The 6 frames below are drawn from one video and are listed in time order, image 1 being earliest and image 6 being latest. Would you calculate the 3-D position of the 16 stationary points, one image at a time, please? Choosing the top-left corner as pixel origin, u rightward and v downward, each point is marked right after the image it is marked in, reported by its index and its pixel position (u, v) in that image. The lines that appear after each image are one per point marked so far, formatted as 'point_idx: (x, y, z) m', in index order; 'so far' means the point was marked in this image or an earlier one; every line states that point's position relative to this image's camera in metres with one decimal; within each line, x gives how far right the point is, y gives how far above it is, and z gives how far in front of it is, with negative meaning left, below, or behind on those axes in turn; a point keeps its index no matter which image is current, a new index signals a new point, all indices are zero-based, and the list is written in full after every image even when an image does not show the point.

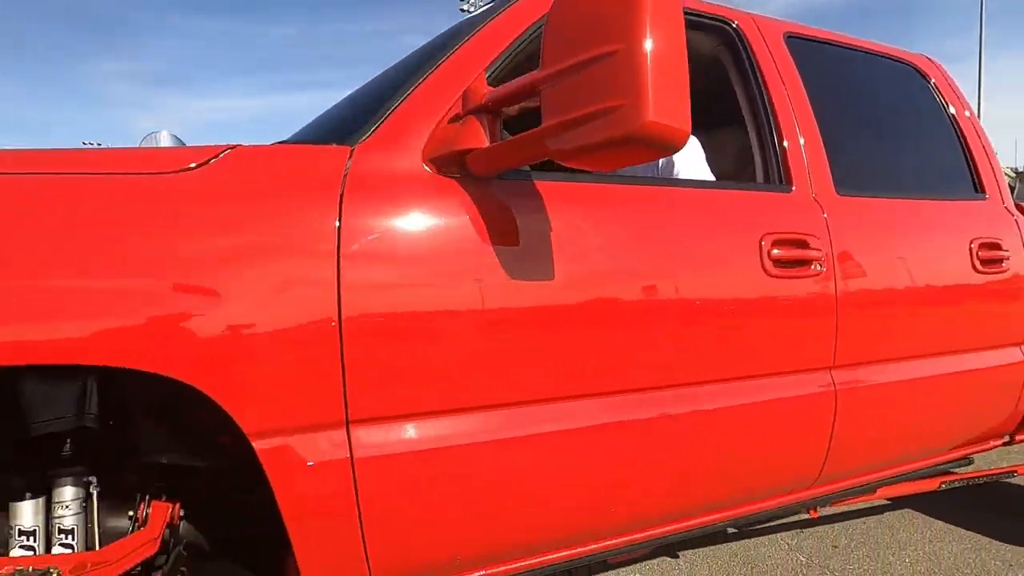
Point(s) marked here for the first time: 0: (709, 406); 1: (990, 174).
0: (+0.5, -0.3, +1.6) m
1: (+1.8, +0.4, +2.4) m
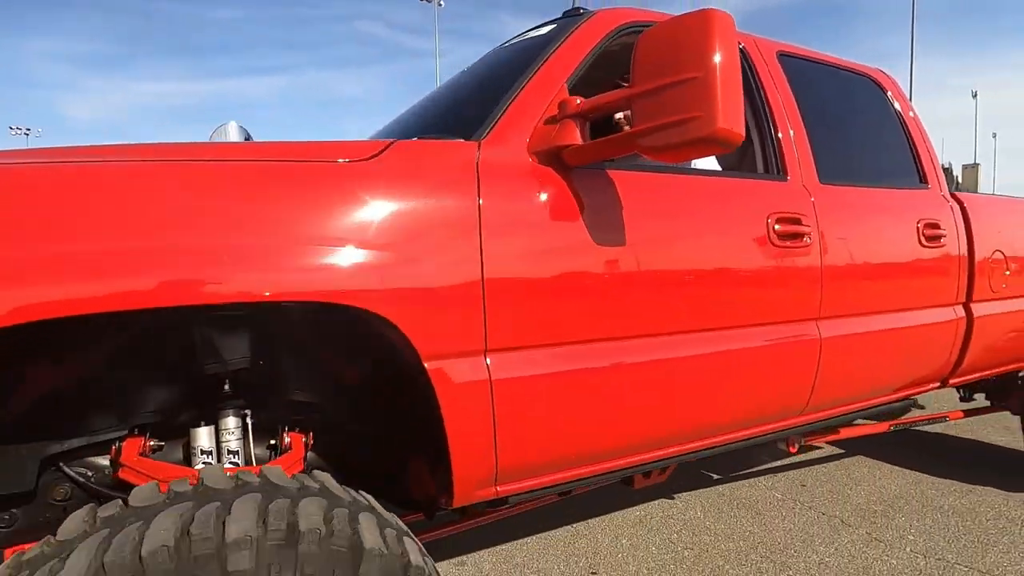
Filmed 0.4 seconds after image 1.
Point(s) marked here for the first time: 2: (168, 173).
0: (+0.7, -0.2, +2.0) m
1: (+1.9, +0.5, +2.9) m
2: (-0.7, +0.2, +1.3) m
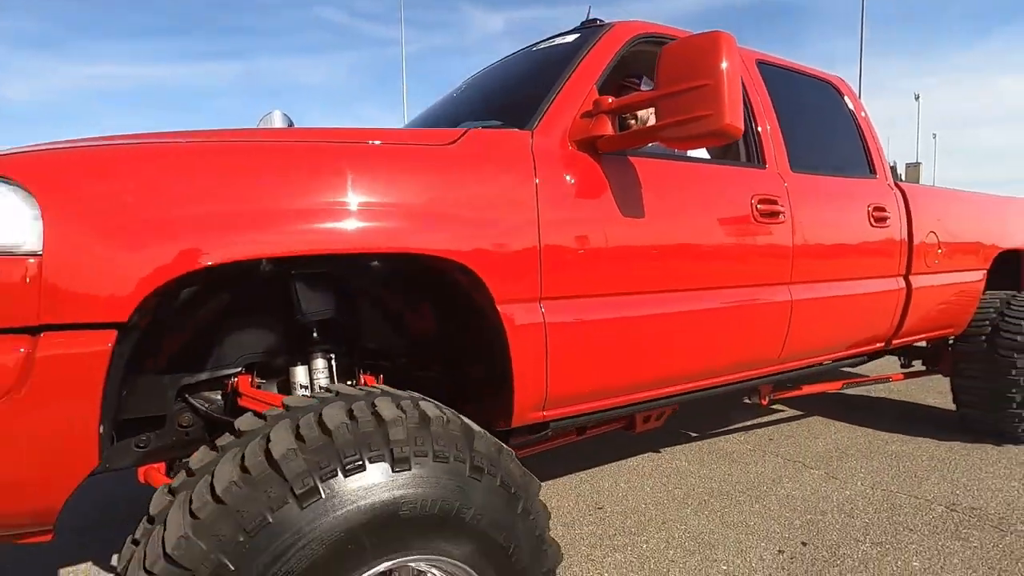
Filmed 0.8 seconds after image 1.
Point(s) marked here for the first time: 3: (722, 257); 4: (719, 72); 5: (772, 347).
0: (+0.8, 0.0, +2.4) m
1: (+1.9, +0.7, +3.4) m
2: (-0.5, +0.3, +1.6) m
3: (+0.7, +0.1, +2.4) m
4: (+0.5, +0.6, +1.8) m
5: (+1.1, -0.2, +2.8) m
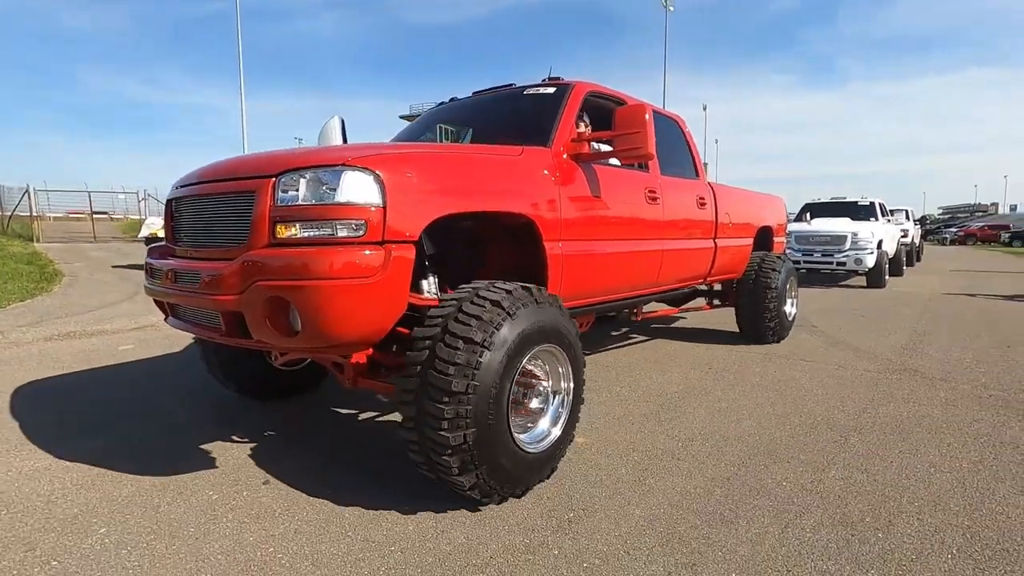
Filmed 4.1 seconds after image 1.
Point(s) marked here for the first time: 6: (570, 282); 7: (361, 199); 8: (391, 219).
0: (+0.8, +0.3, +4.2) m
1: (+1.6, +1.0, +5.4) m
2: (-0.2, +0.6, +3.0) m
3: (+0.7, +0.4, +4.1) m
4: (+0.7, +0.9, +3.5) m
5: (+0.9, +0.1, +4.6) m
6: (+0.3, 0.0, +3.7) m
7: (-0.6, +0.3, +2.5) m
8: (-0.5, +0.3, +2.5) m
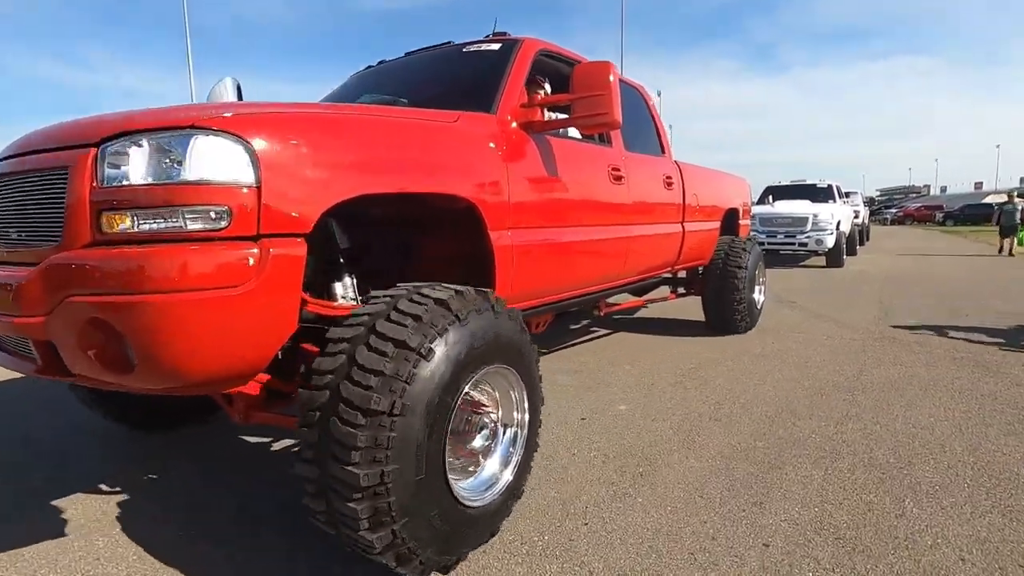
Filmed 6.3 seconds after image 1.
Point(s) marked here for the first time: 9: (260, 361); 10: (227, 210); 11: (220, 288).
0: (+0.4, +0.3, +3.6) m
1: (+1.1, +1.1, +4.8) m
2: (-0.5, +0.6, +2.3) m
3: (+0.4, +0.4, +3.5) m
4: (+0.4, +0.9, +2.8) m
5: (+0.6, +0.1, +3.9) m
6: (+0.1, 0.0, +3.0) m
7: (-0.8, +0.3, +1.7) m
8: (-0.7, +0.2, +1.8) m
9: (-0.7, -0.2, +1.9) m
10: (-0.8, +0.2, +1.7) m
11: (-0.8, 0.0, +1.7) m
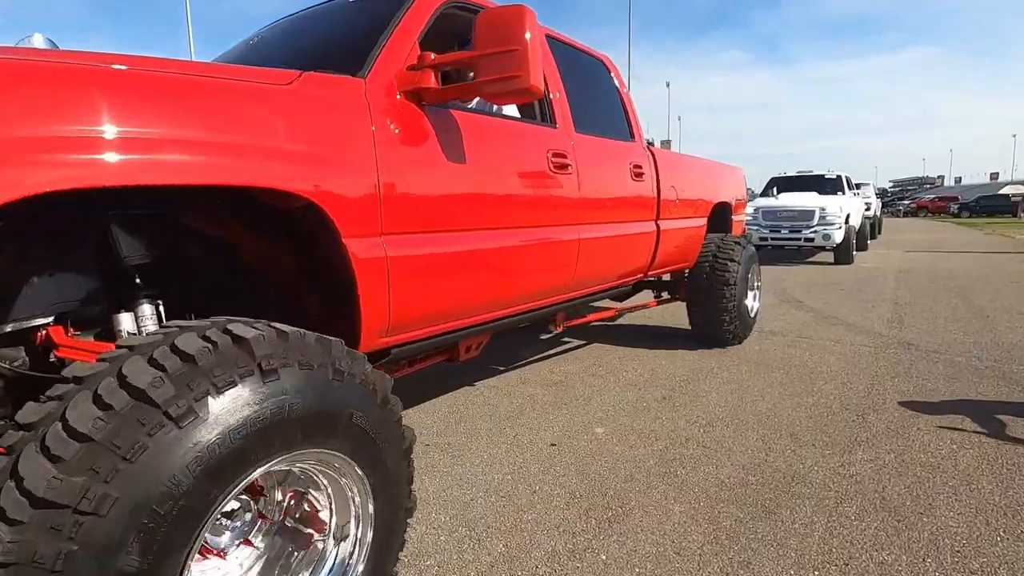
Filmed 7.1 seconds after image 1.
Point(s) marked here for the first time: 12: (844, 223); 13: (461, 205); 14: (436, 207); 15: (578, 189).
0: (+0.1, +0.2, +2.8) m
1: (+0.8, +1.0, +4.1) m
2: (-0.9, +0.5, +1.6) m
3: (0.0, +0.4, +2.7) m
4: (0.0, +0.8, +2.1) m
5: (+0.2, 0.0, +3.2) m
6: (-0.3, -0.1, +2.3) m
7: (-1.2, +0.2, +1.0) m
8: (-1.1, +0.1, +1.1) m
9: (-1.1, -0.3, +1.1) m
10: (-1.2, +0.1, +1.0) m
11: (-1.2, -0.1, +1.0) m
12: (+5.6, +1.1, +10.9) m
13: (-0.2, +0.3, +2.4) m
14: (-0.3, +0.3, +2.3) m
15: (+0.3, +0.5, +3.2) m
